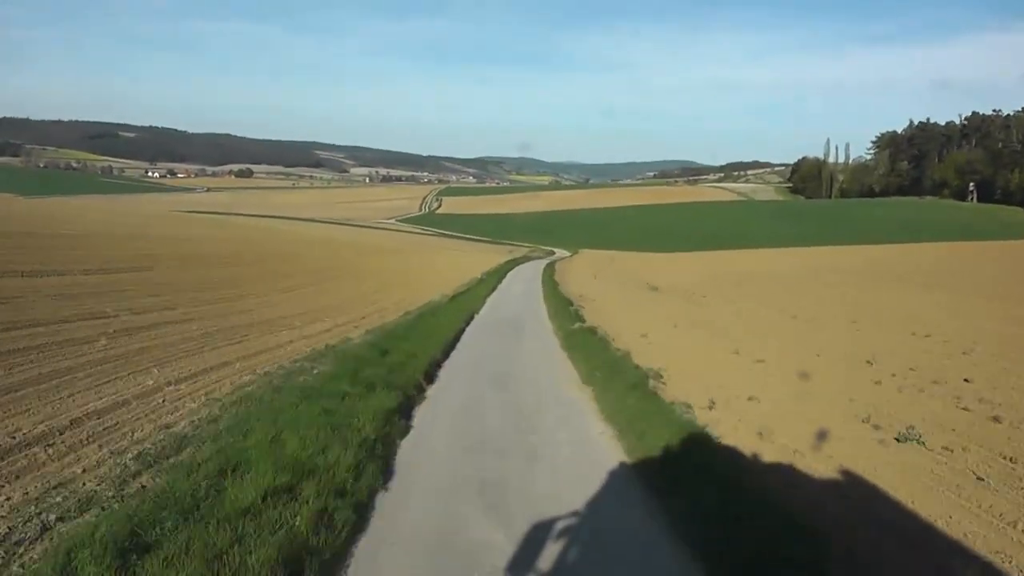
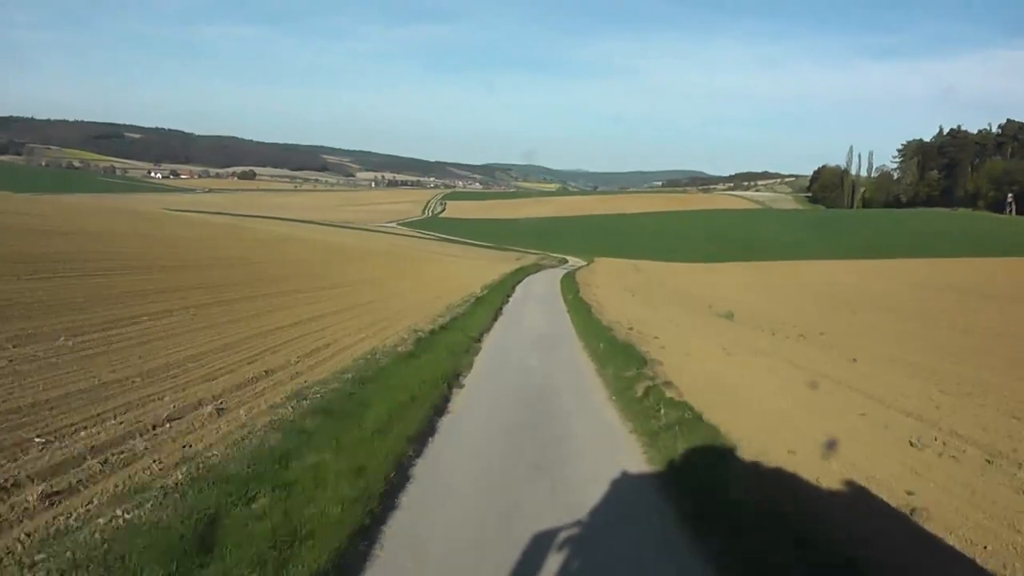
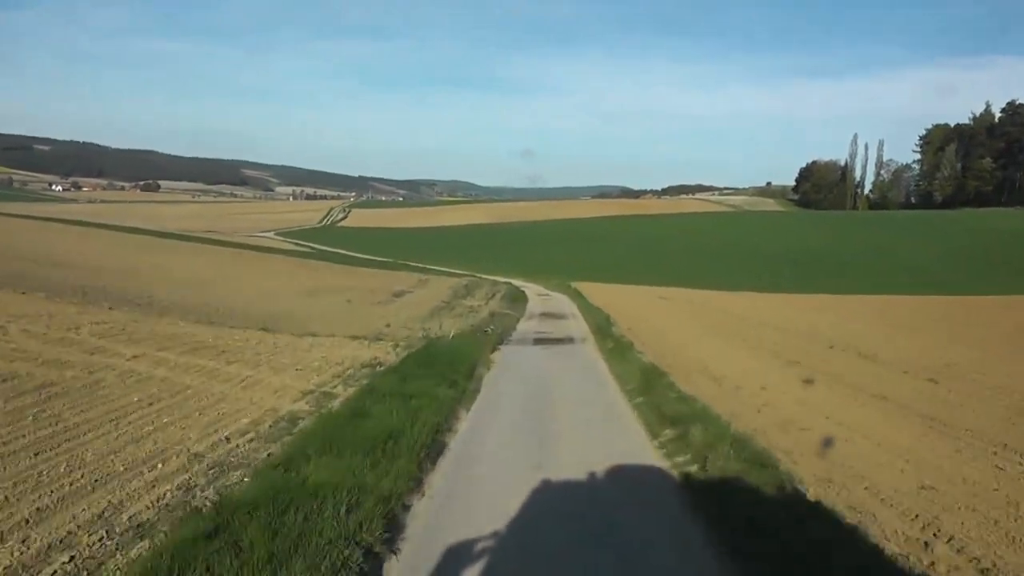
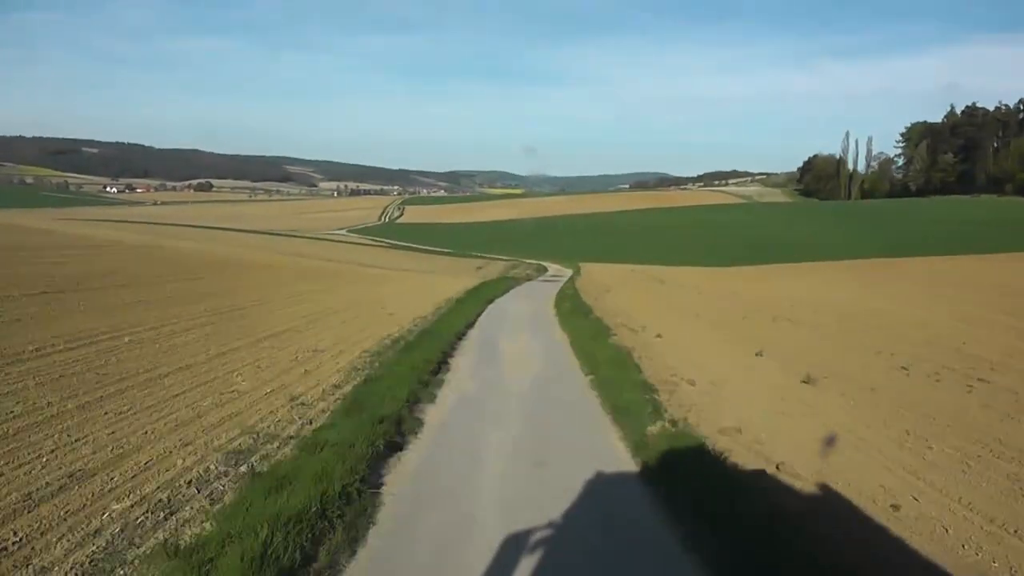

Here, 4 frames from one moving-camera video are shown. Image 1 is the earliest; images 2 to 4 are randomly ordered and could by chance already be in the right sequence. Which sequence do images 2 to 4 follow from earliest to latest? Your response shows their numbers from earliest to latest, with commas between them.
2, 4, 3
